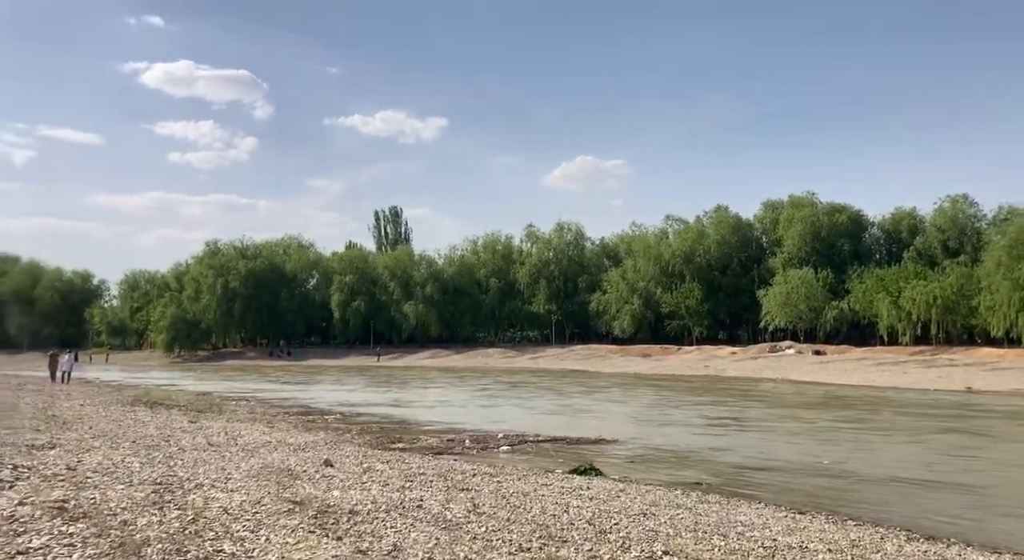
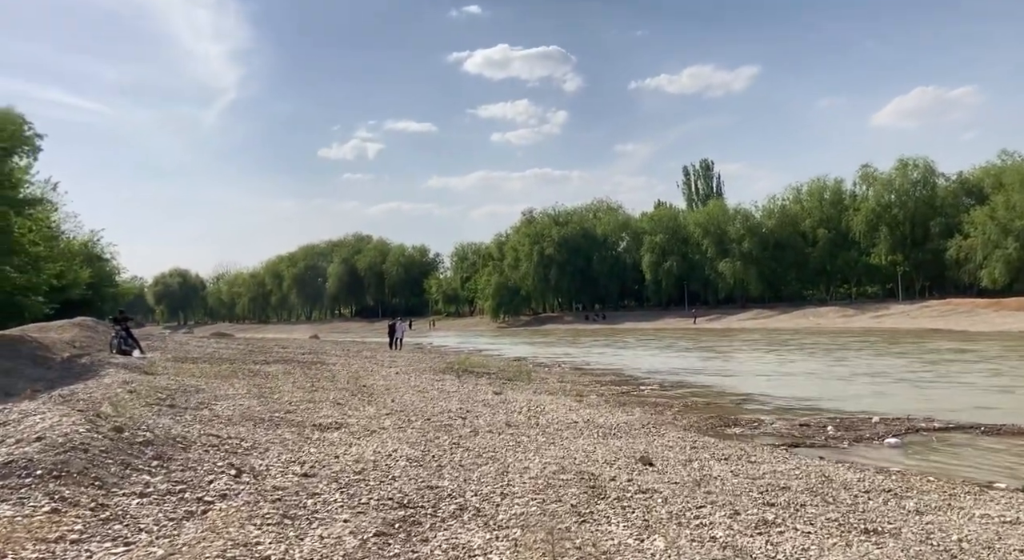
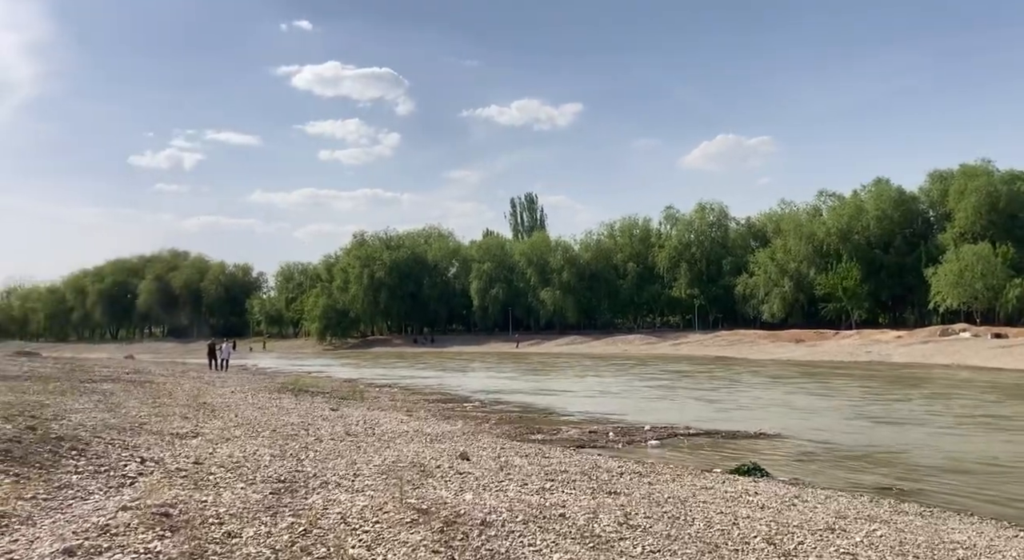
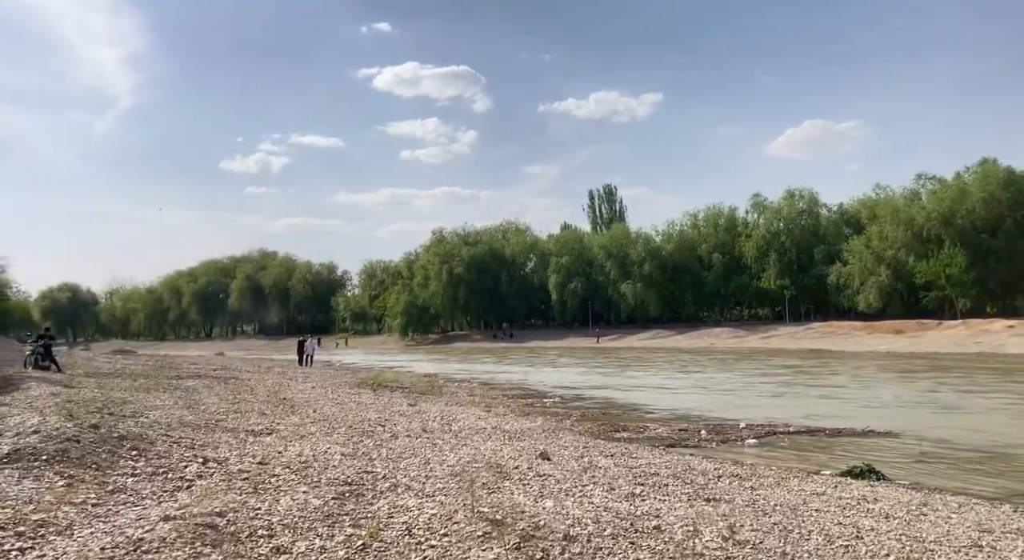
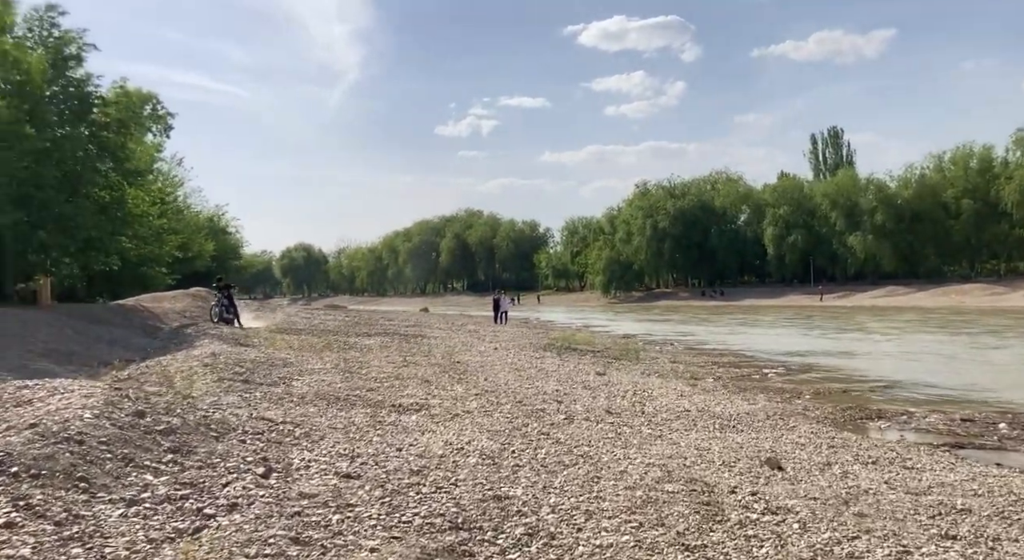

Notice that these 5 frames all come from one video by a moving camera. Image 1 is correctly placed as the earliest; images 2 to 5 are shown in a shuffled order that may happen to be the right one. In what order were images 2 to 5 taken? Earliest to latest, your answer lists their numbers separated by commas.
3, 4, 2, 5
